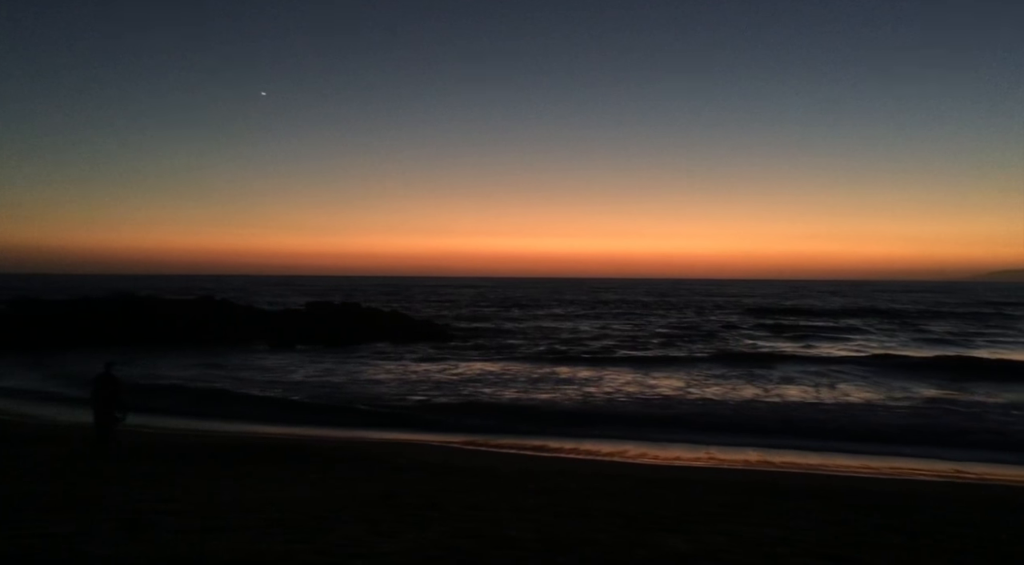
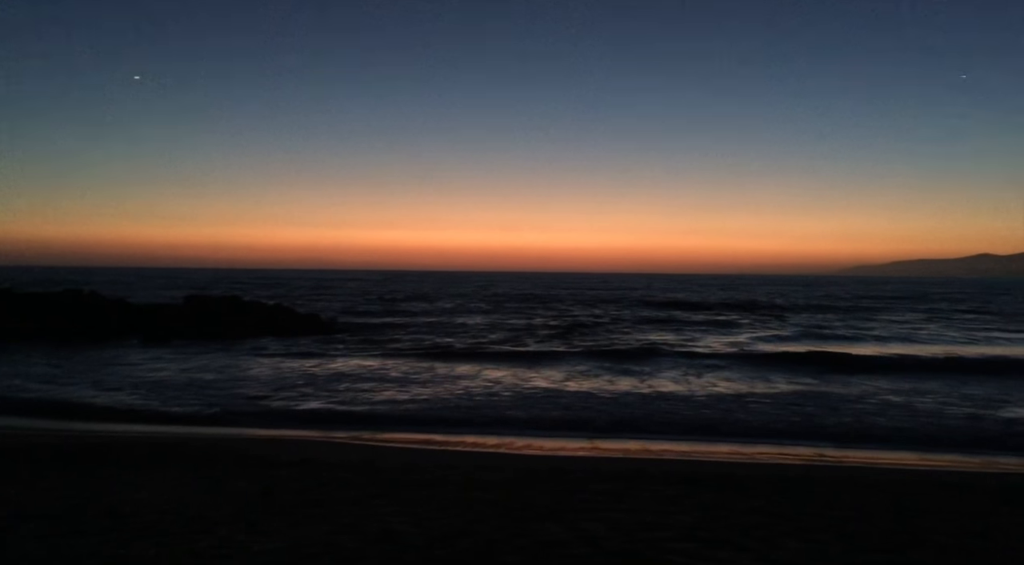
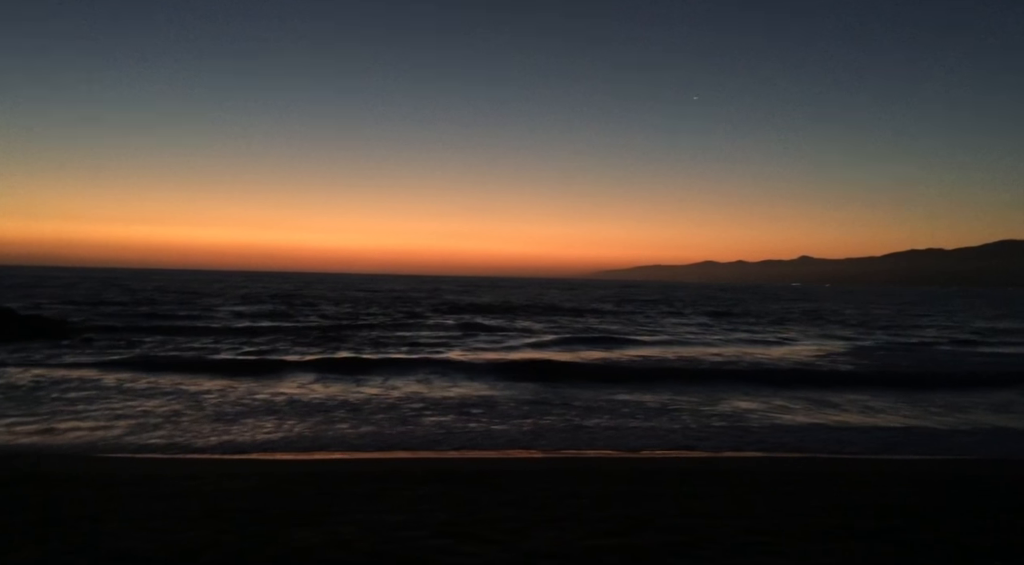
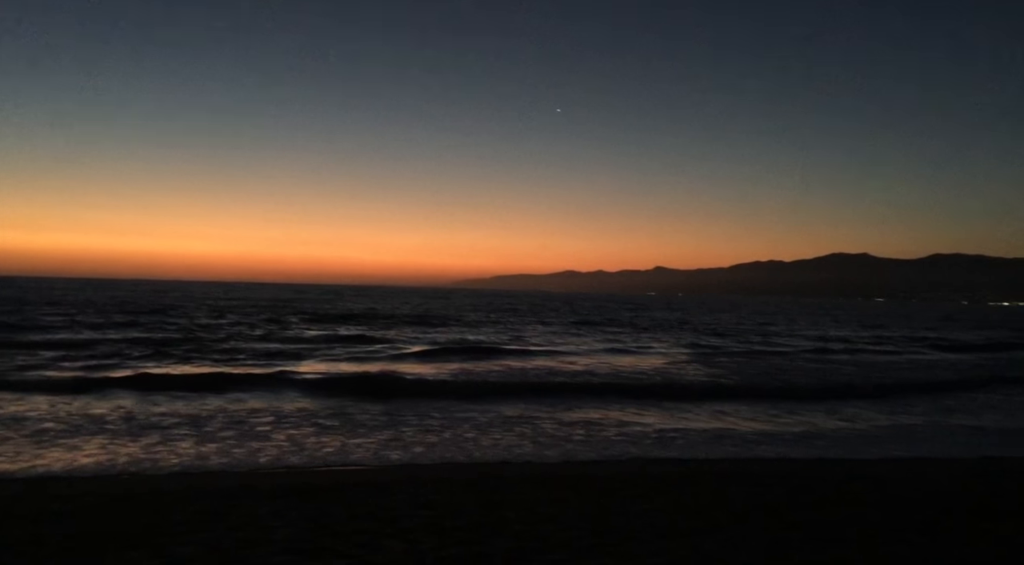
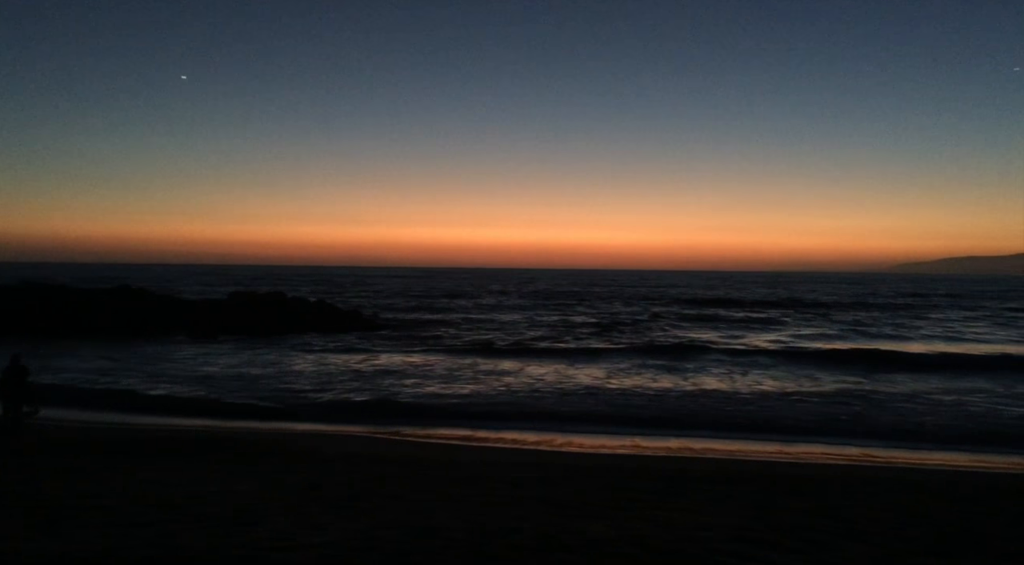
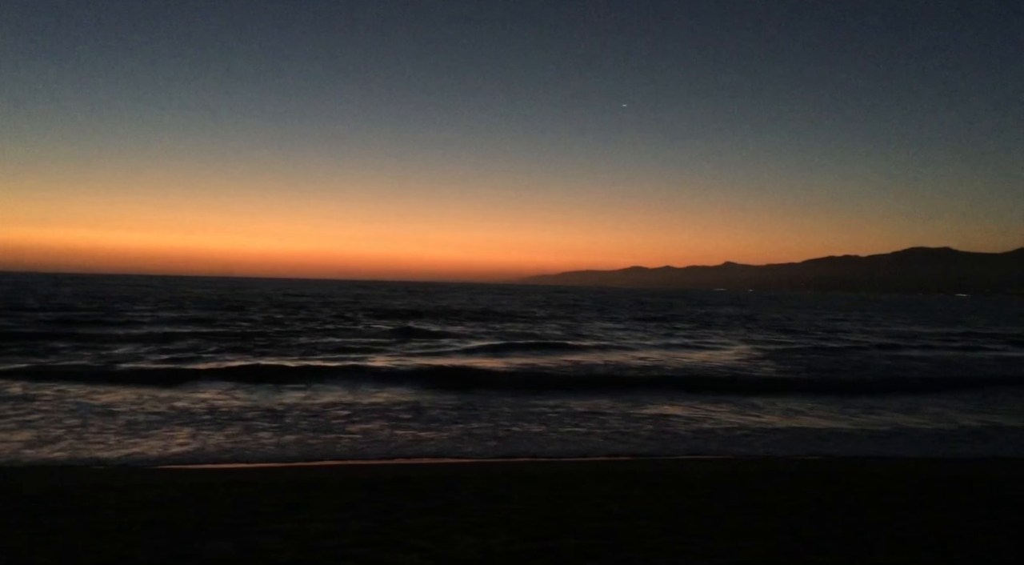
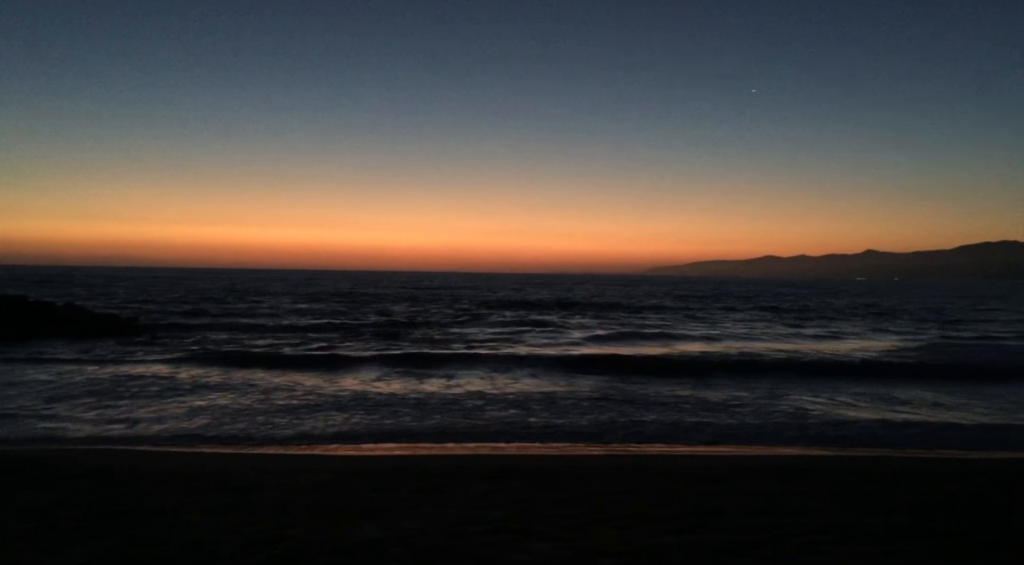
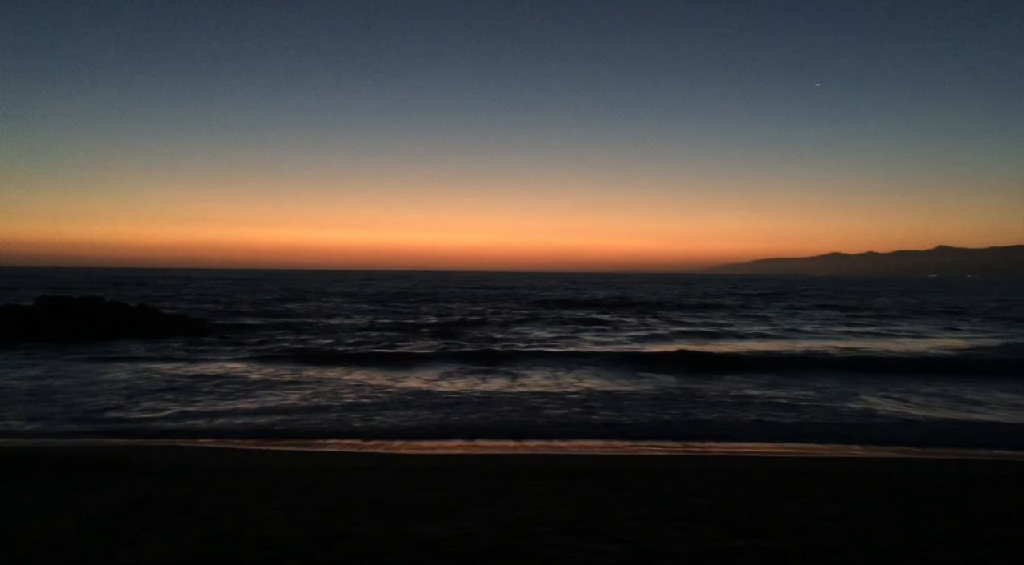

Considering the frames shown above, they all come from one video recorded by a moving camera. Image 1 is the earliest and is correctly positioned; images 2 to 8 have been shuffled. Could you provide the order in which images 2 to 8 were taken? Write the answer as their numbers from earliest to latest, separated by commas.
5, 2, 8, 7, 3, 6, 4
